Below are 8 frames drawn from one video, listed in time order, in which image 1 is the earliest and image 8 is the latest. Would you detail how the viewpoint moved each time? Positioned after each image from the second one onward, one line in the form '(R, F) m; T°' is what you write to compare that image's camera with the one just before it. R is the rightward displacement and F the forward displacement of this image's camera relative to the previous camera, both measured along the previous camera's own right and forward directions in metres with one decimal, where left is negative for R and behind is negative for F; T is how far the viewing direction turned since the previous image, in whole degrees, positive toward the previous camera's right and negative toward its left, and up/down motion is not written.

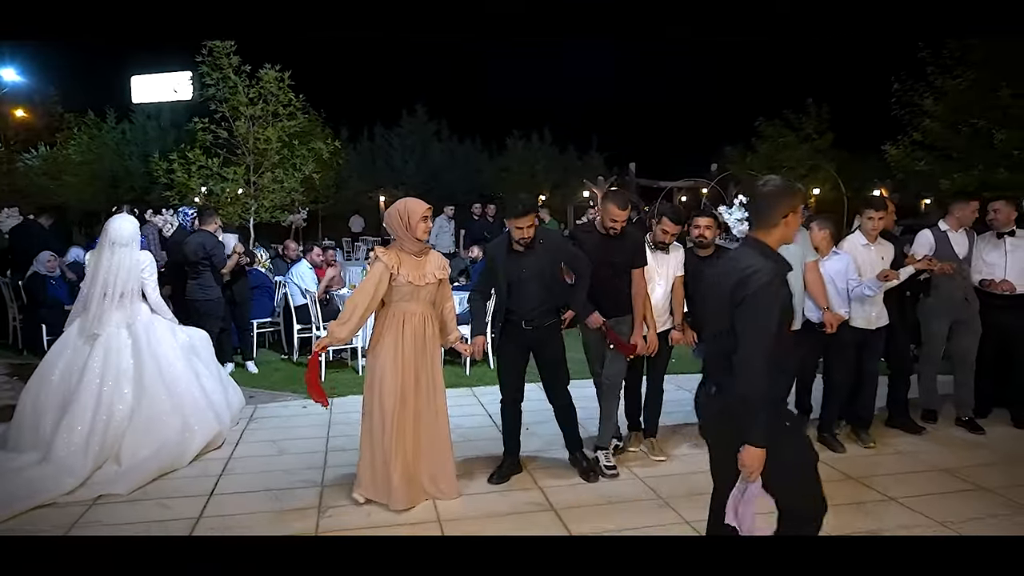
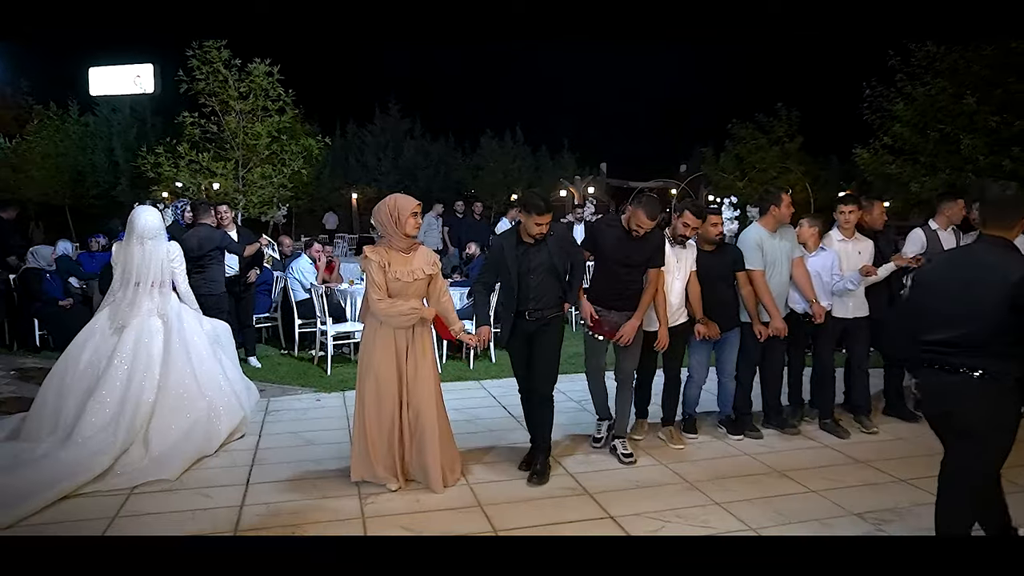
(-0.4, -0.1) m; +3°
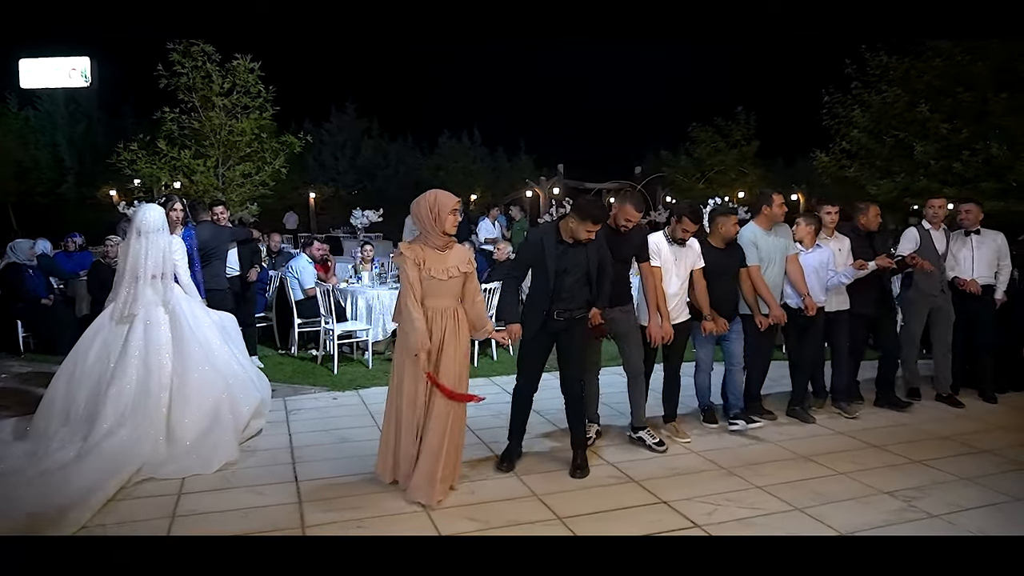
(-0.6, -0.1) m; +4°
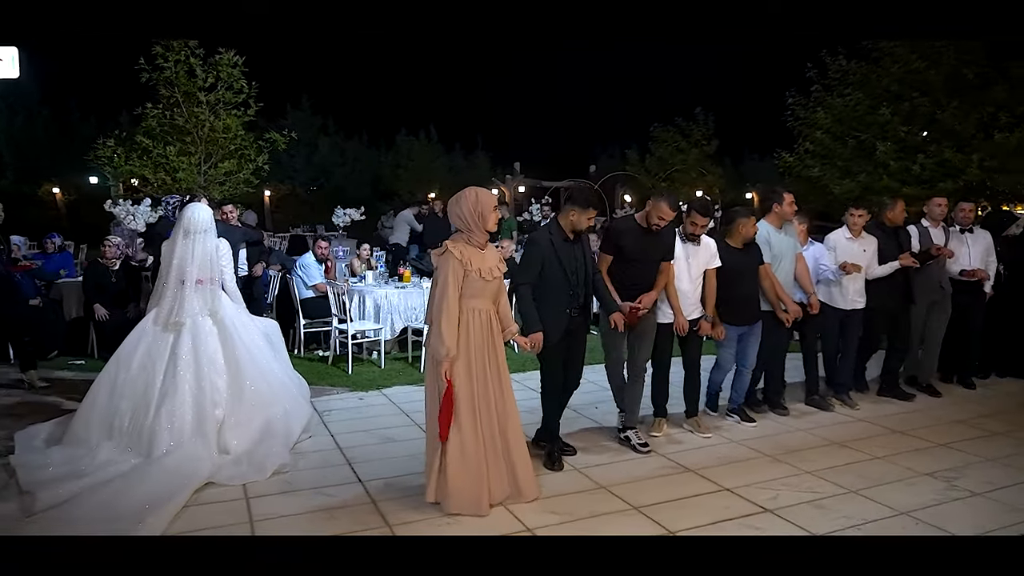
(-0.6, -0.1) m; +5°
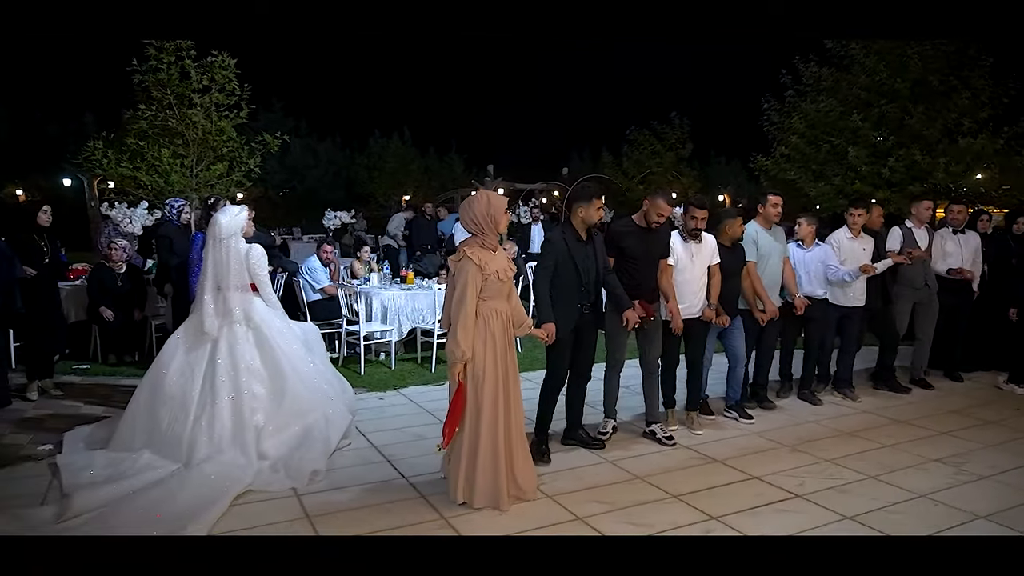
(-0.4, -0.1) m; +3°
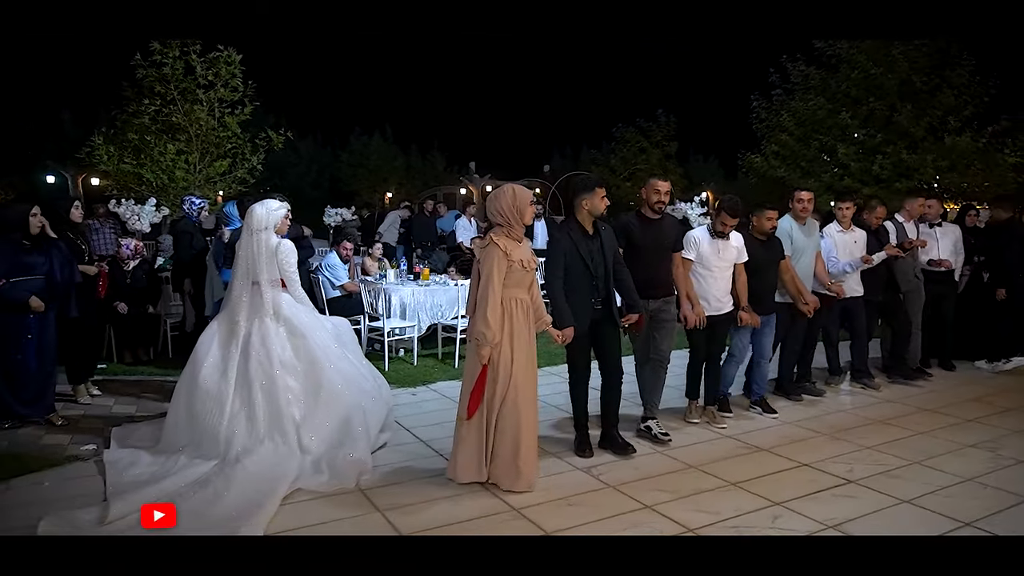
(-0.5, 0.0) m; +2°
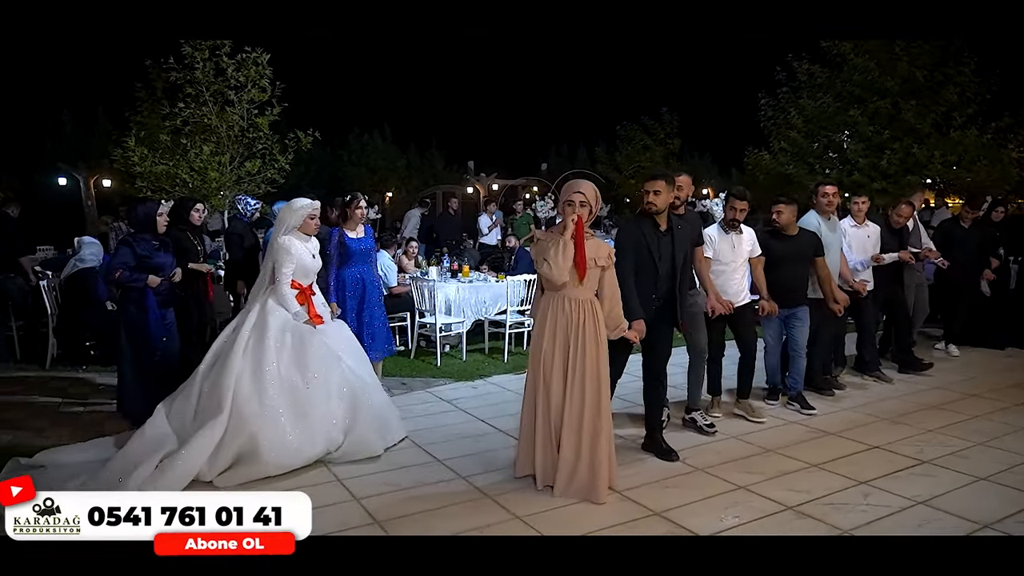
(-0.6, -0.2) m; +1°
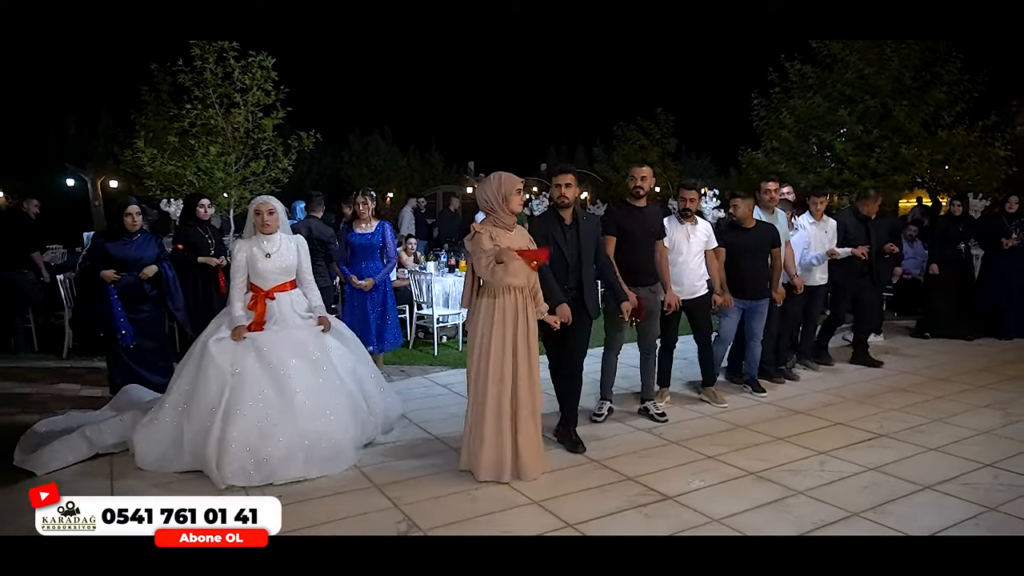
(+0.1, -0.3) m; 0°
